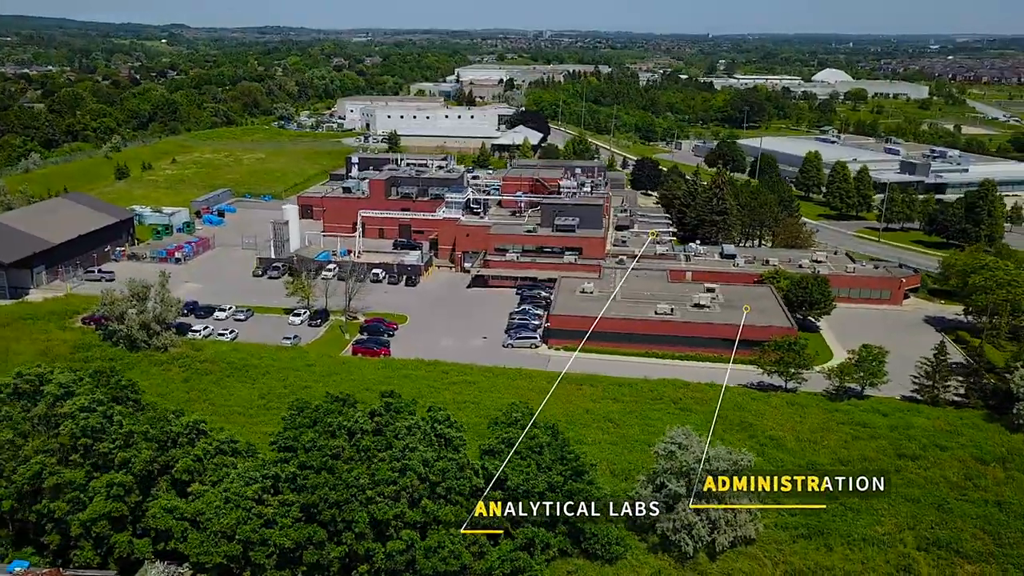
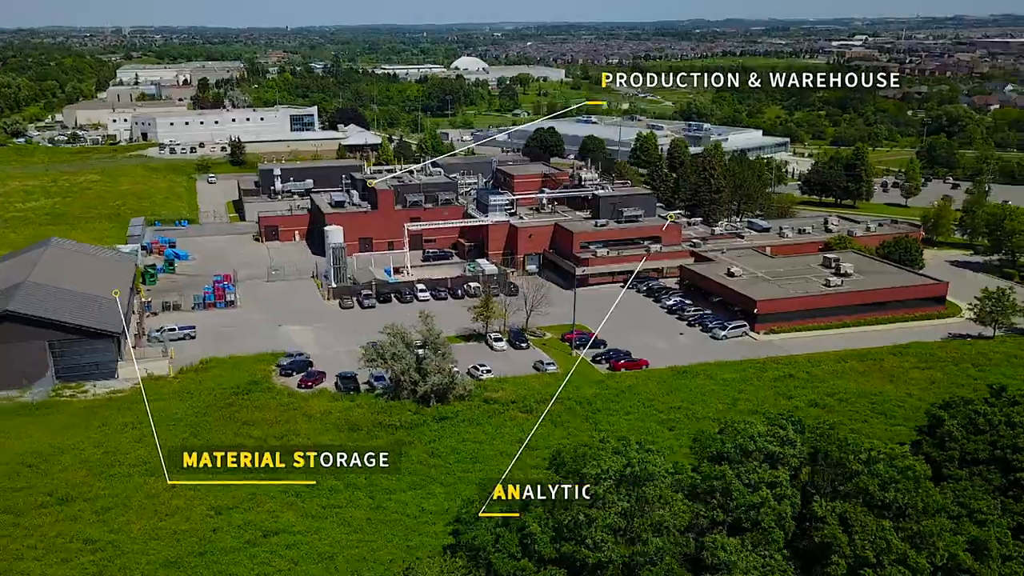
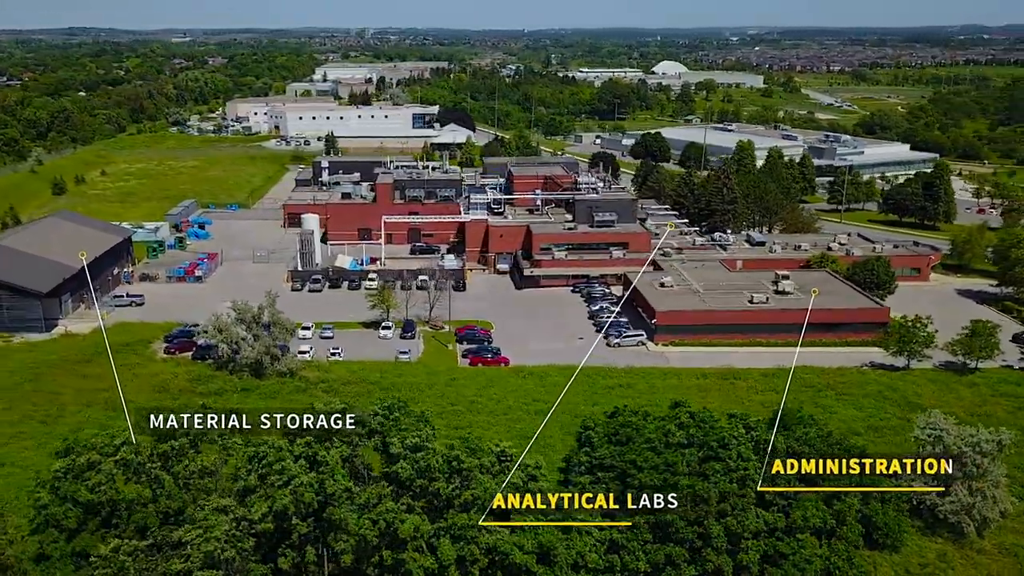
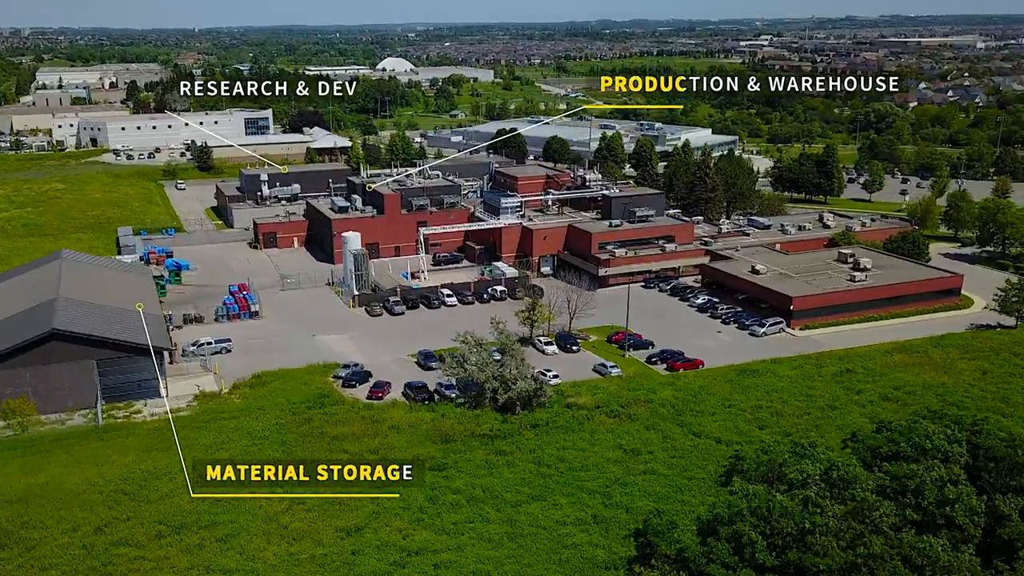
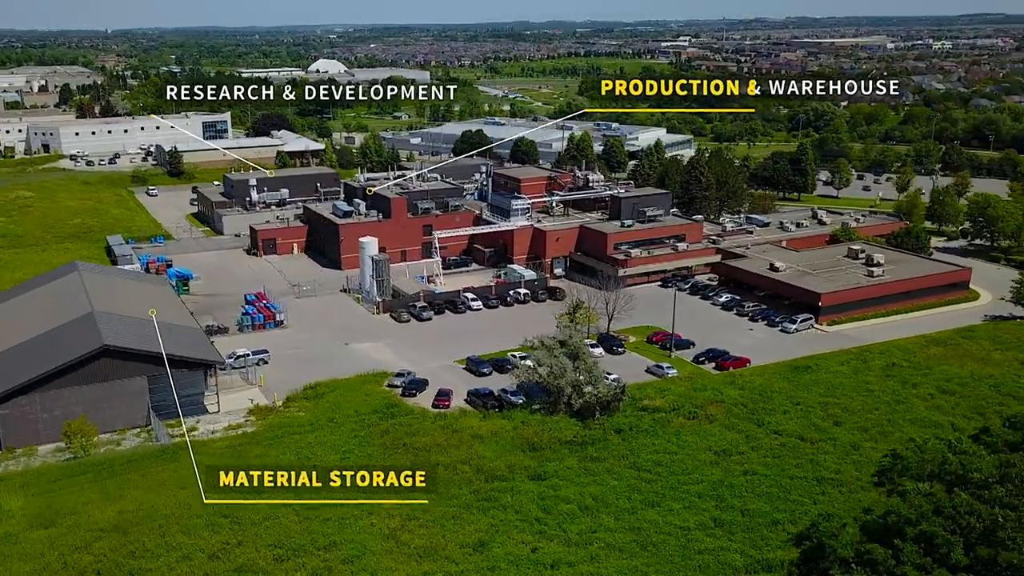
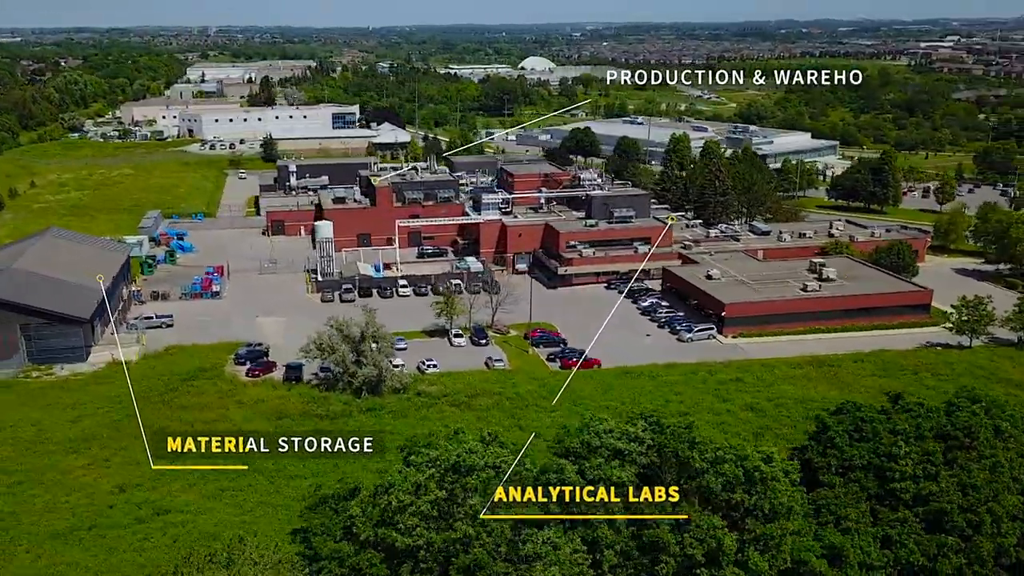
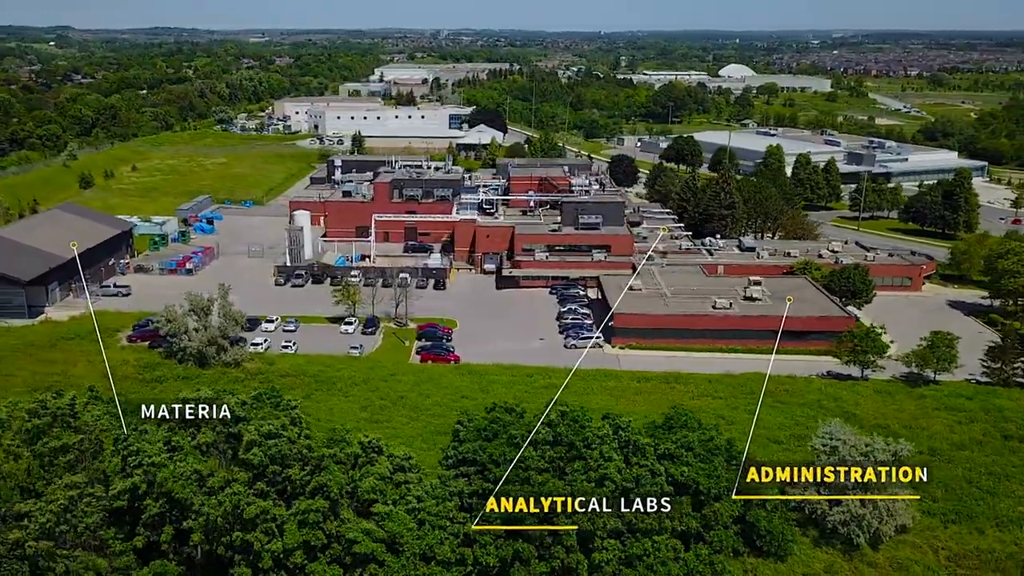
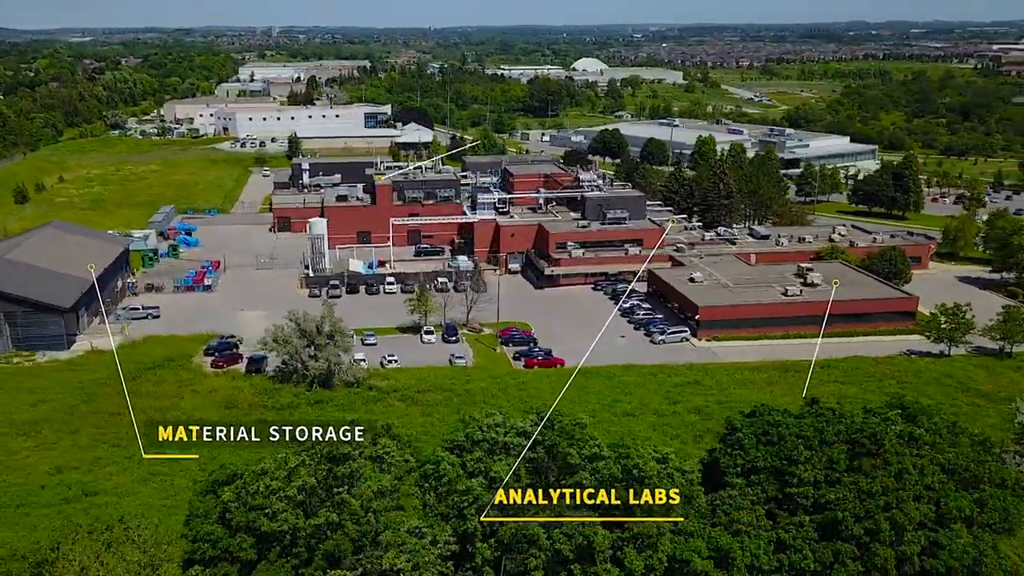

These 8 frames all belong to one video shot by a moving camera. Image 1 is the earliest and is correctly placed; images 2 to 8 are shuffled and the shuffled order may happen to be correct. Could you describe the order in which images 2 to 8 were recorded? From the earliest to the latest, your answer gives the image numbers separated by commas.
7, 3, 8, 6, 2, 4, 5
